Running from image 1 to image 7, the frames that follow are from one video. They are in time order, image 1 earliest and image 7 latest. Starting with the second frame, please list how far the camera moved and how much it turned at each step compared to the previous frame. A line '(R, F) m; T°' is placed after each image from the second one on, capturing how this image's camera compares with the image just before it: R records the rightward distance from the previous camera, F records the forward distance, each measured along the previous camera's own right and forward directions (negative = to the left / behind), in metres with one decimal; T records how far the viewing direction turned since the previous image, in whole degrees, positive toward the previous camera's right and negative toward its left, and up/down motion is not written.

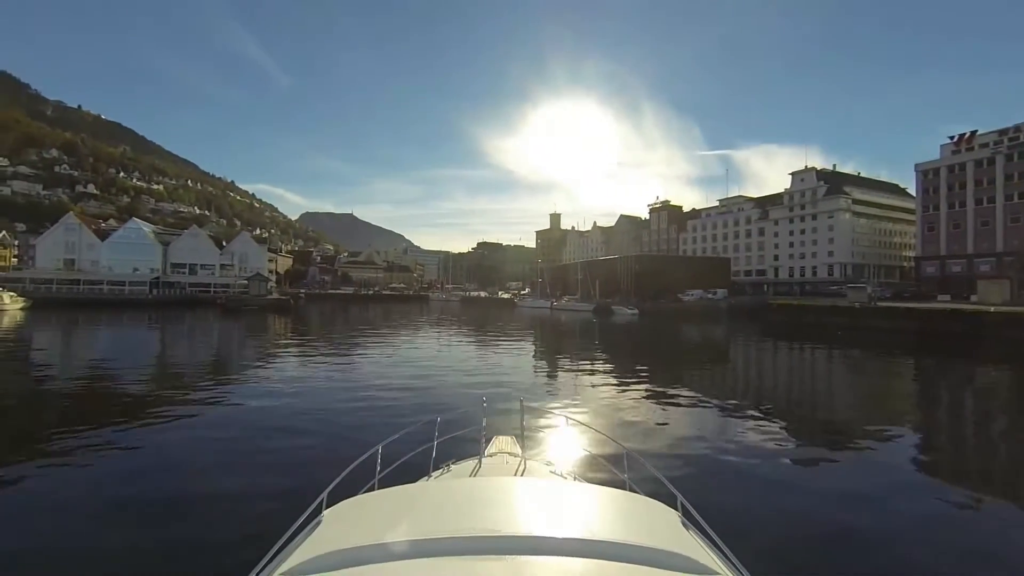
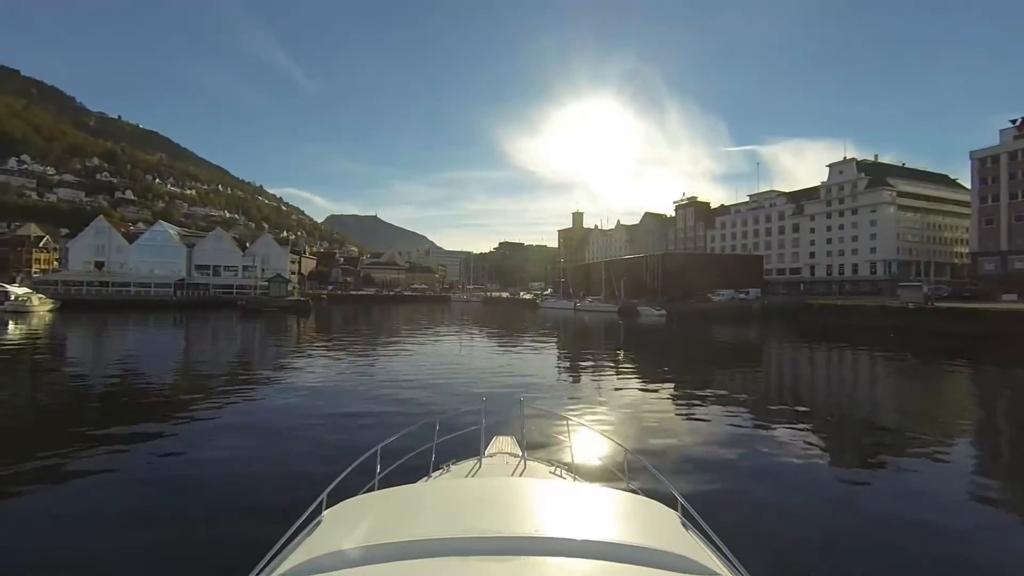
(0.0, +0.3) m; -2°
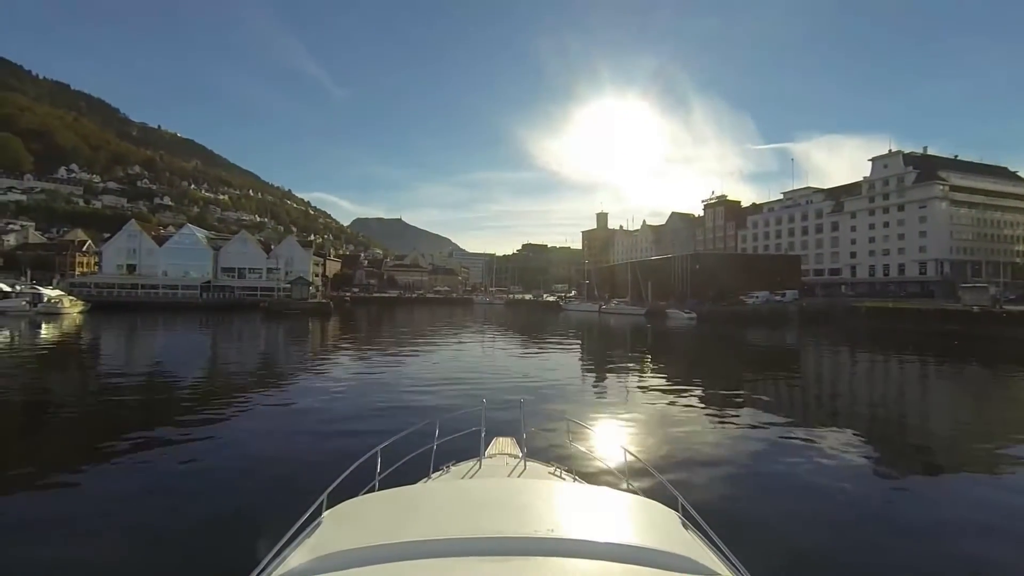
(0.0, +0.3) m; -2°
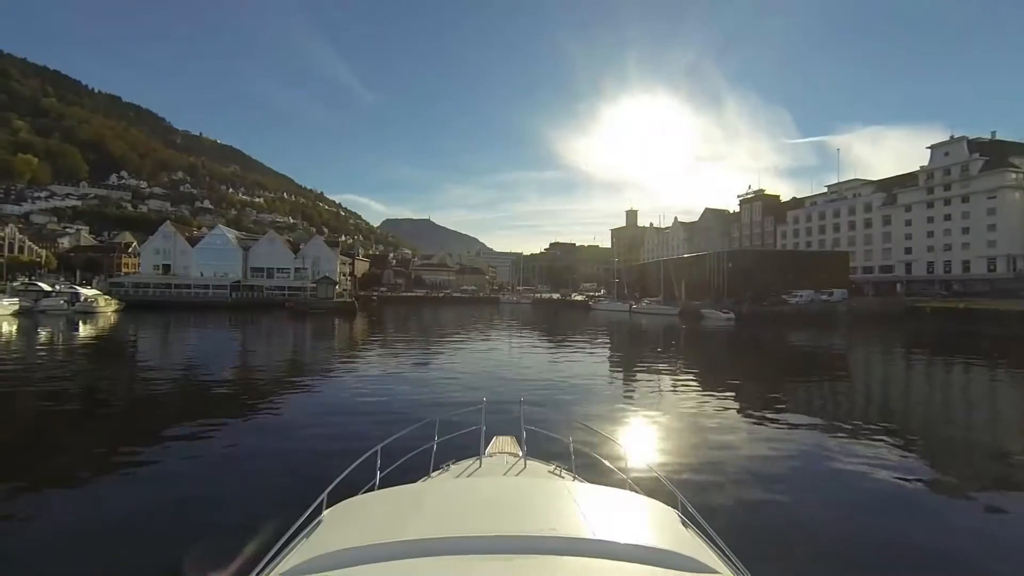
(0.0, +0.4) m; -3°
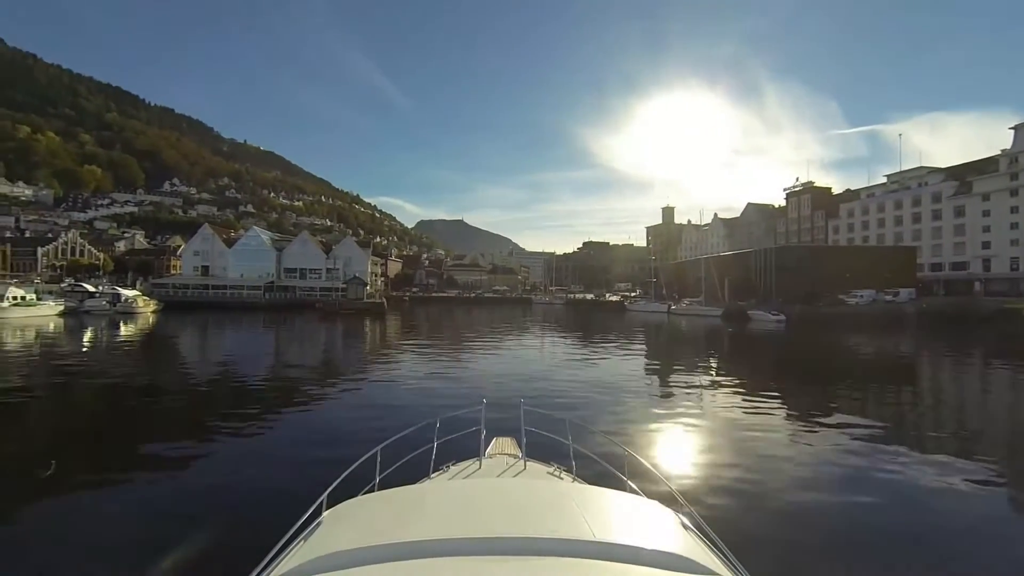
(0.0, +0.4) m; -3°
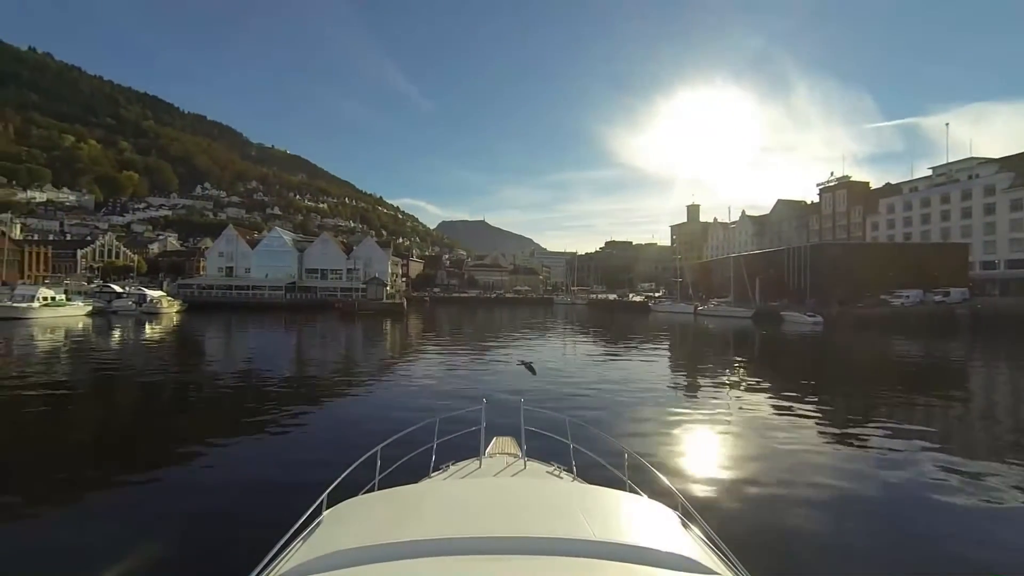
(0.0, +0.3) m; -2°
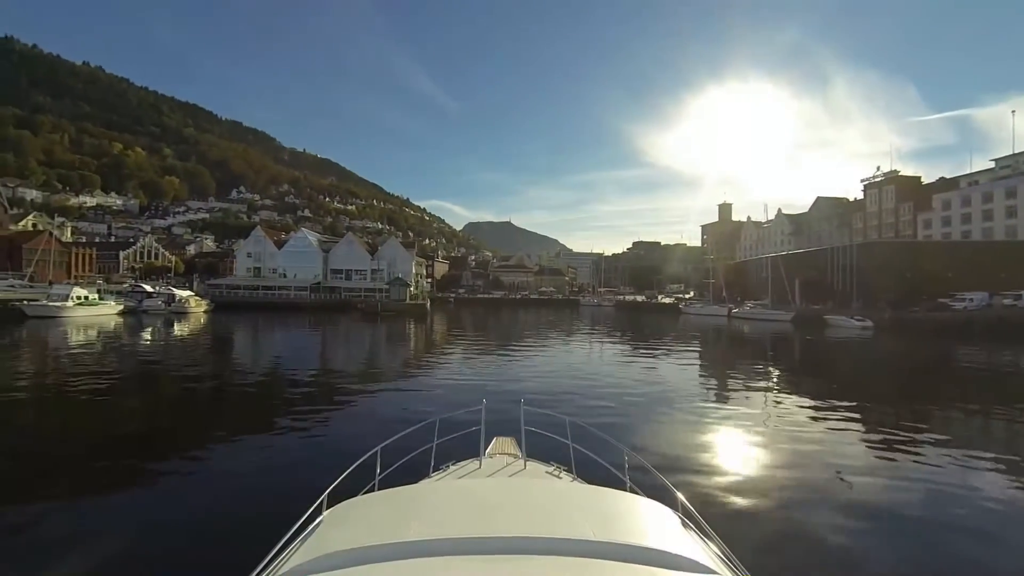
(0.0, +0.4) m; -2°
